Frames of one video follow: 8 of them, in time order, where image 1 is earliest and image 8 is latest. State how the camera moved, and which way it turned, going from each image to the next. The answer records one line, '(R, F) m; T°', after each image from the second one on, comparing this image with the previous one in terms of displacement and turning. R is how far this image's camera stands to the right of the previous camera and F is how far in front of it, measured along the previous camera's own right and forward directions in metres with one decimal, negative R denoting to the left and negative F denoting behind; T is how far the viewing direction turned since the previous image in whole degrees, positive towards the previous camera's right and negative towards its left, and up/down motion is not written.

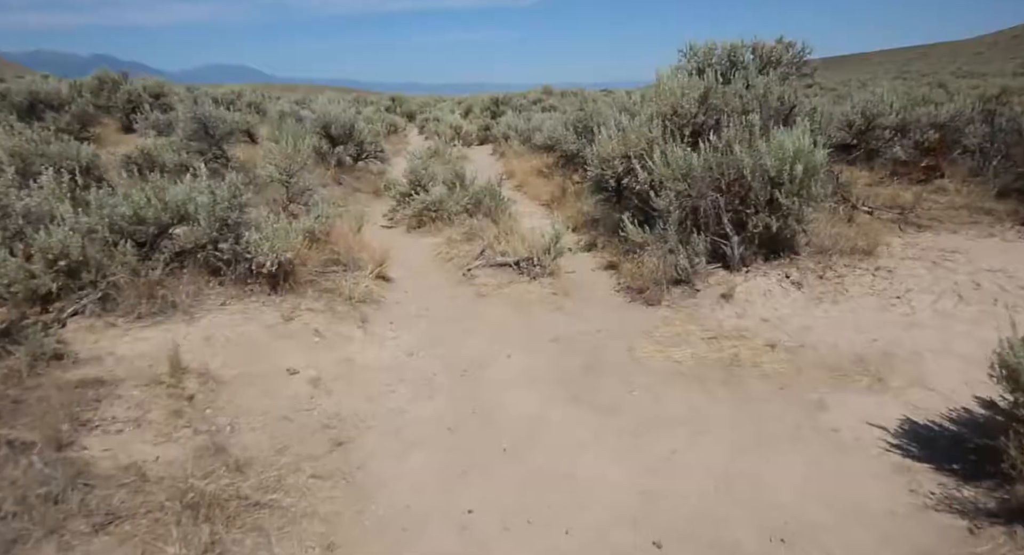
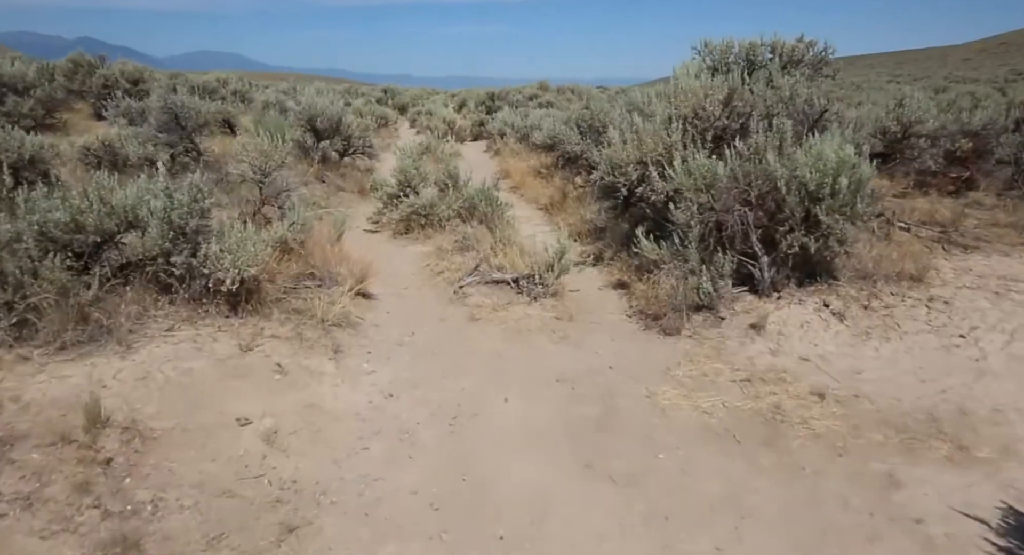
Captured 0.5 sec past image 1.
(-0.1, +0.8) m; +1°
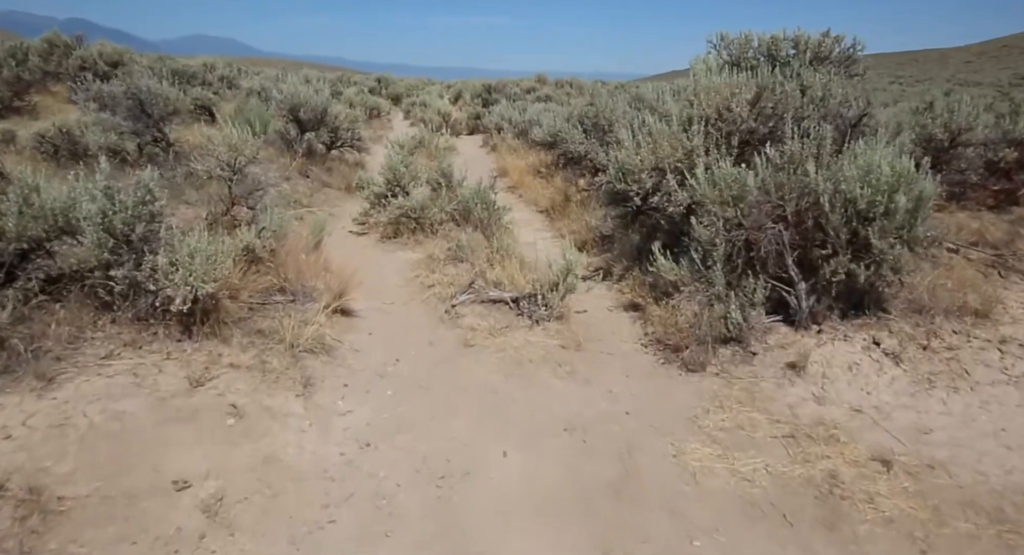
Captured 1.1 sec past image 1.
(-0.1, +0.7) m; +1°
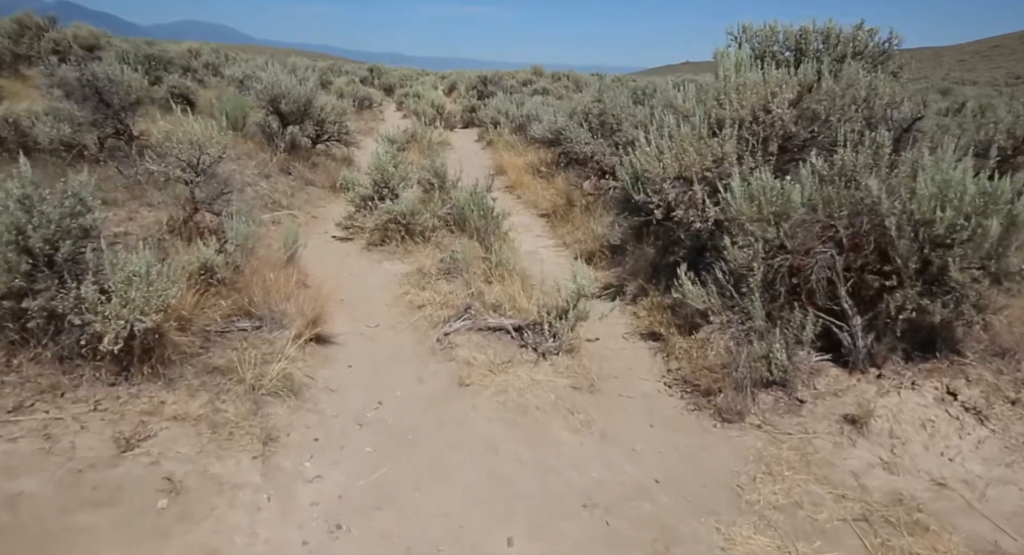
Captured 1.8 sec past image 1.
(-0.1, +0.7) m; +1°
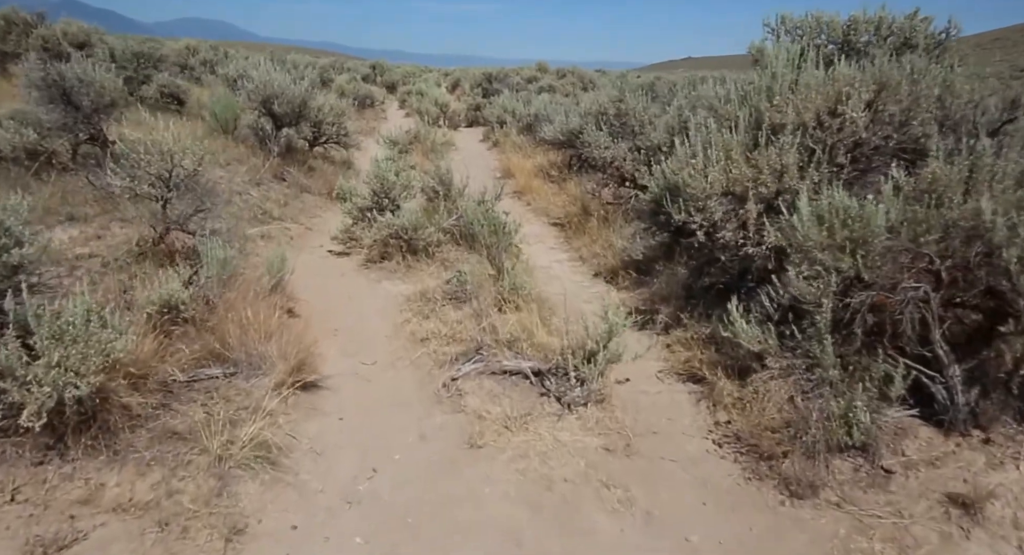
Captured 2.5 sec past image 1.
(-0.1, +0.7) m; 0°
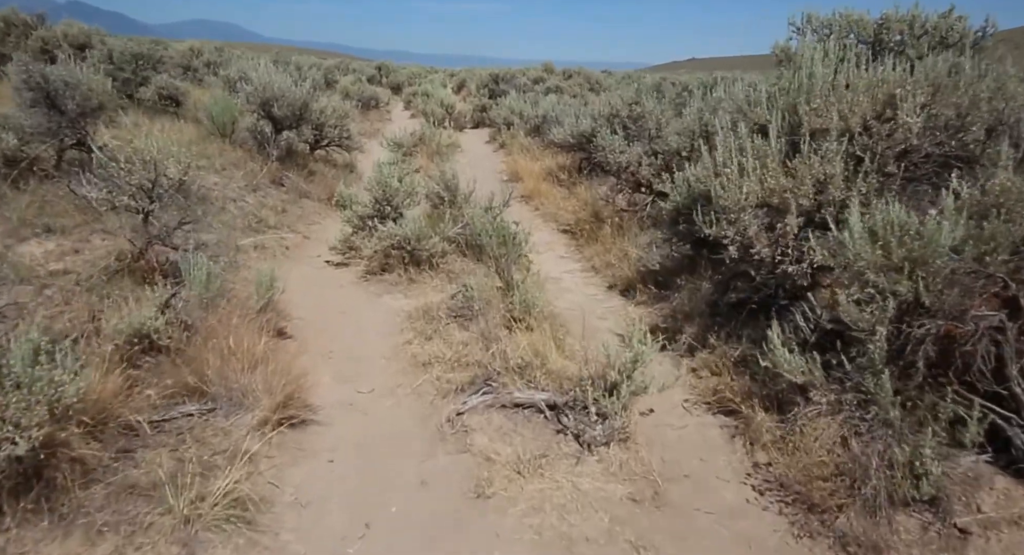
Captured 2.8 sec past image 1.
(0.0, +0.4) m; -1°
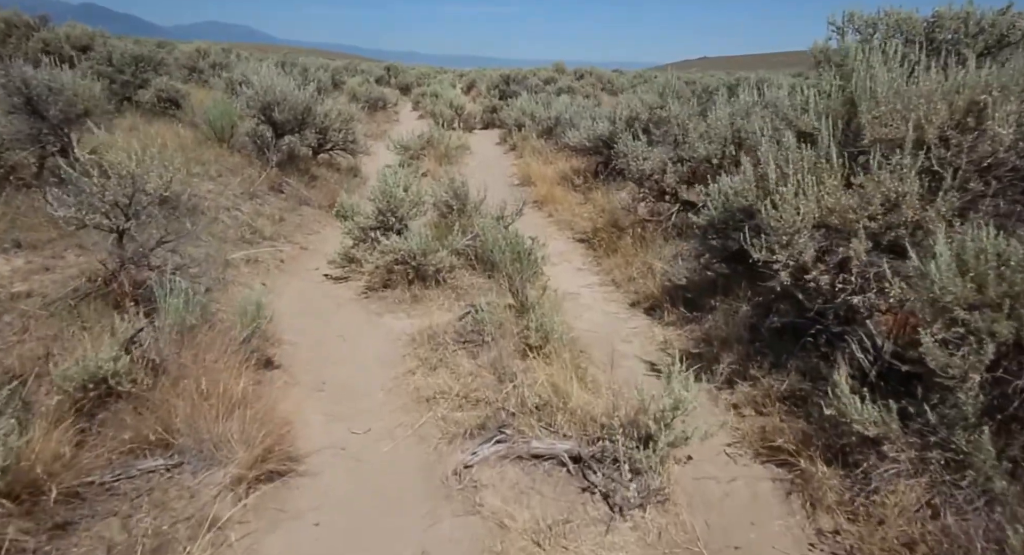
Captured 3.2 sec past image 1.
(0.0, +0.5) m; -1°
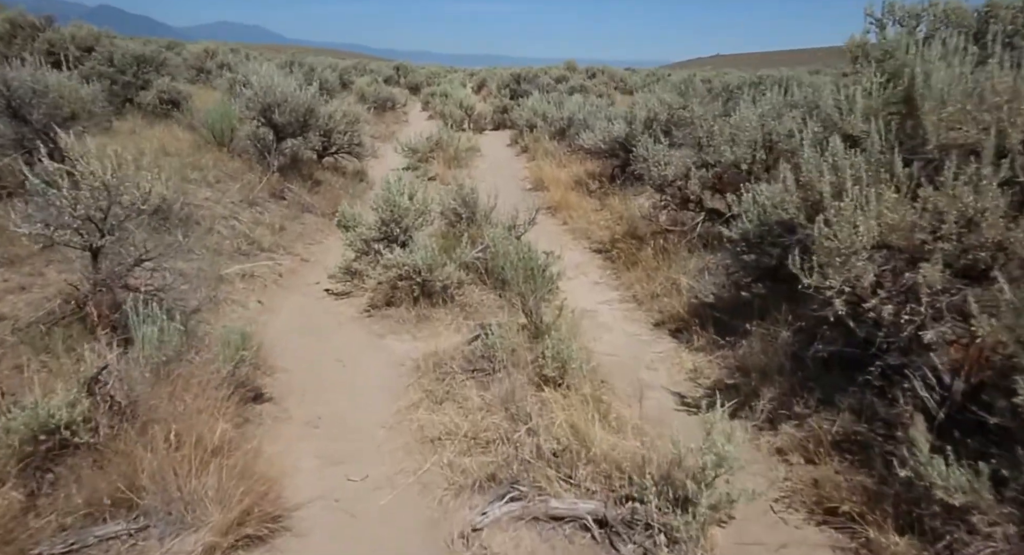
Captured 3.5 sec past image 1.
(0.0, +0.4) m; -1°
